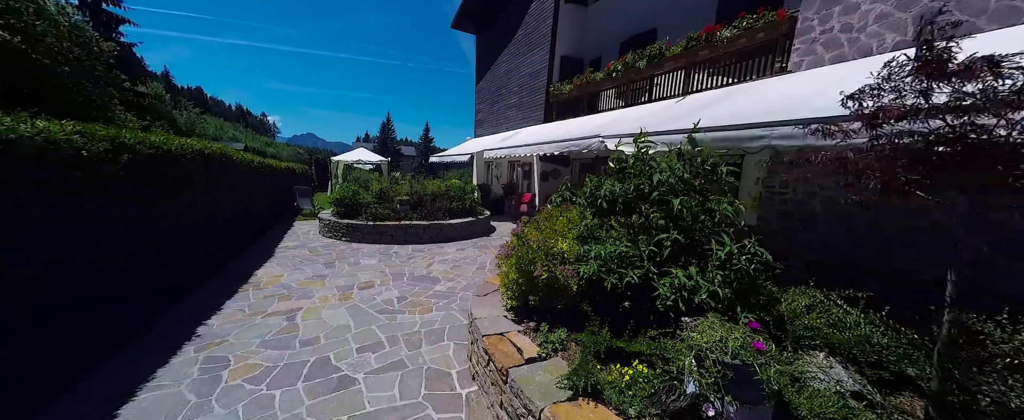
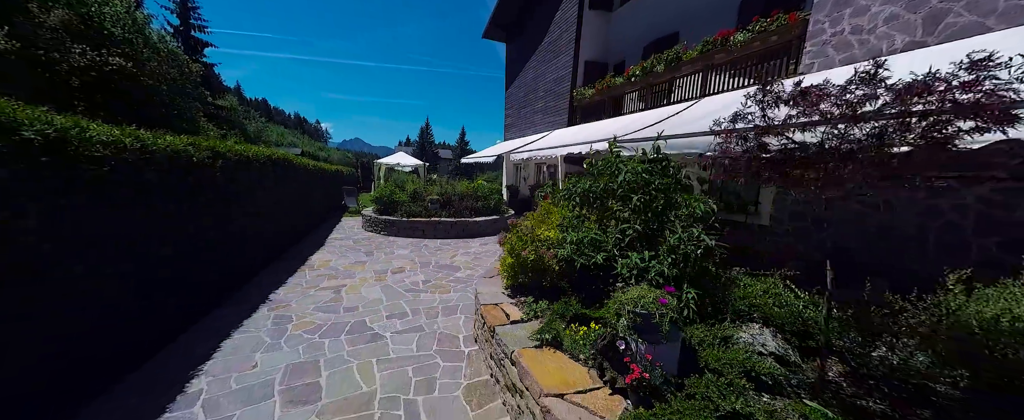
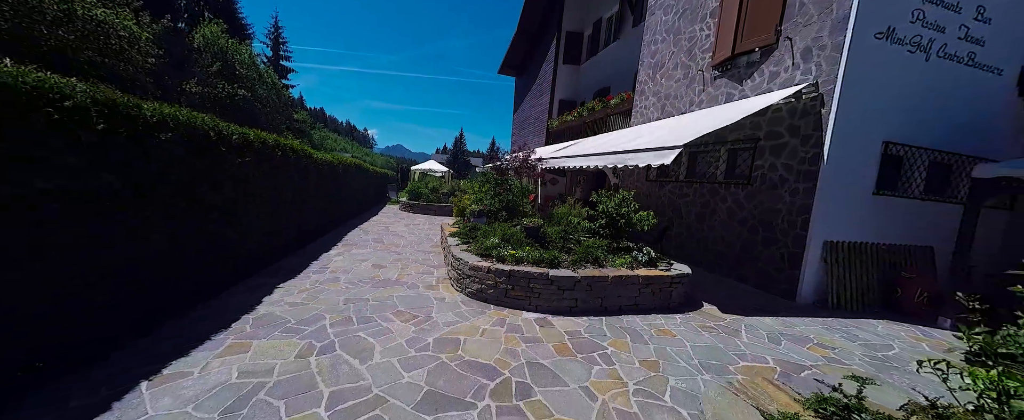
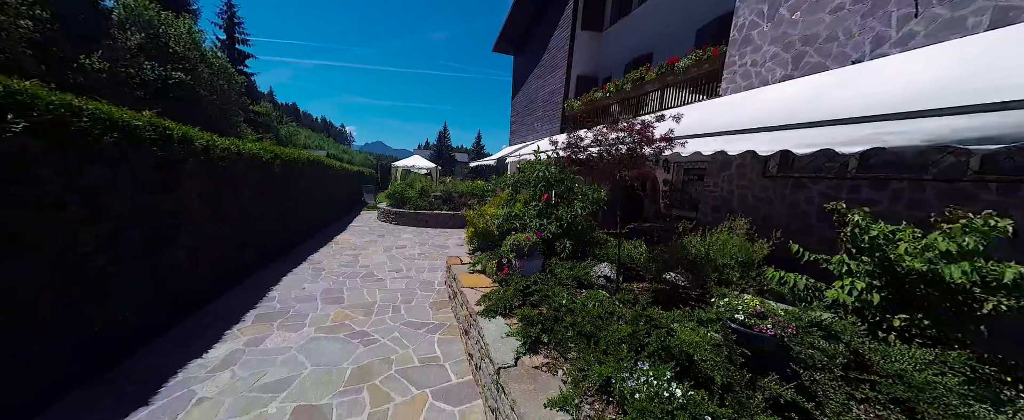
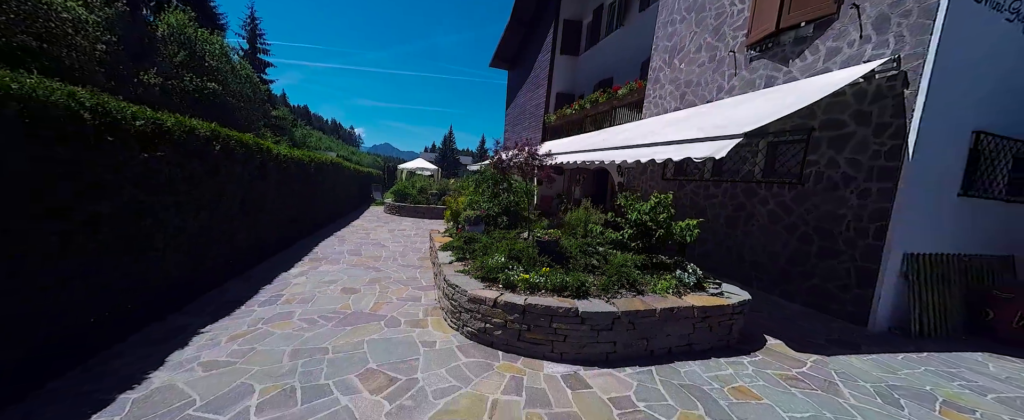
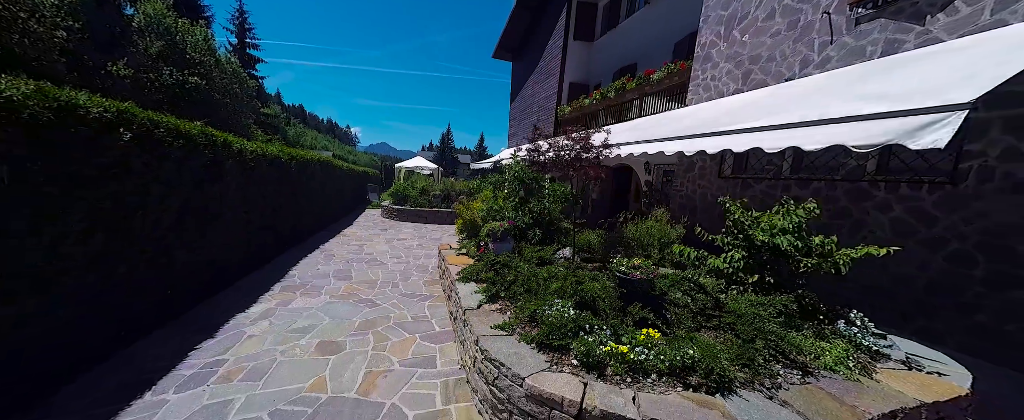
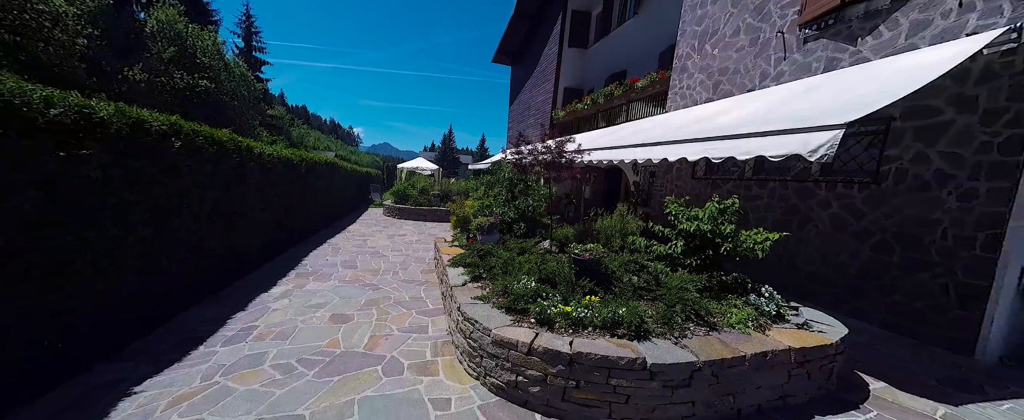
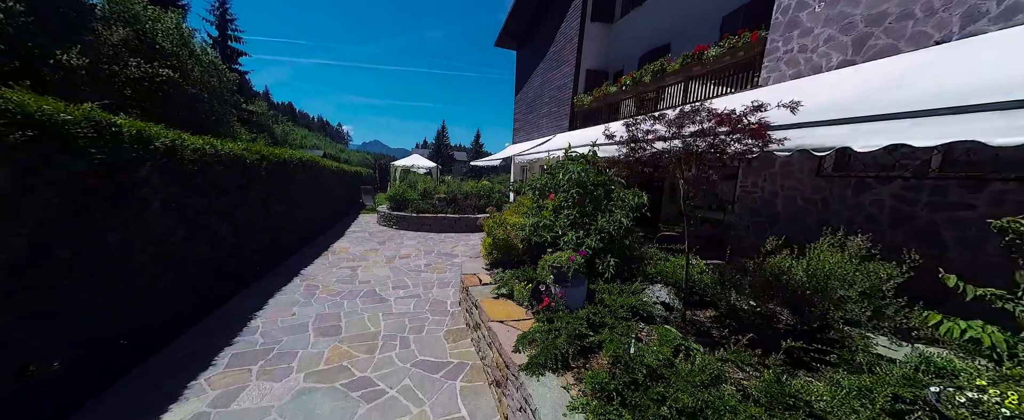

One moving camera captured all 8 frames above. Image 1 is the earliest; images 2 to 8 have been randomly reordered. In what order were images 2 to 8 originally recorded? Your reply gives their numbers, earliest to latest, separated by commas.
2, 8, 4, 6, 7, 5, 3
